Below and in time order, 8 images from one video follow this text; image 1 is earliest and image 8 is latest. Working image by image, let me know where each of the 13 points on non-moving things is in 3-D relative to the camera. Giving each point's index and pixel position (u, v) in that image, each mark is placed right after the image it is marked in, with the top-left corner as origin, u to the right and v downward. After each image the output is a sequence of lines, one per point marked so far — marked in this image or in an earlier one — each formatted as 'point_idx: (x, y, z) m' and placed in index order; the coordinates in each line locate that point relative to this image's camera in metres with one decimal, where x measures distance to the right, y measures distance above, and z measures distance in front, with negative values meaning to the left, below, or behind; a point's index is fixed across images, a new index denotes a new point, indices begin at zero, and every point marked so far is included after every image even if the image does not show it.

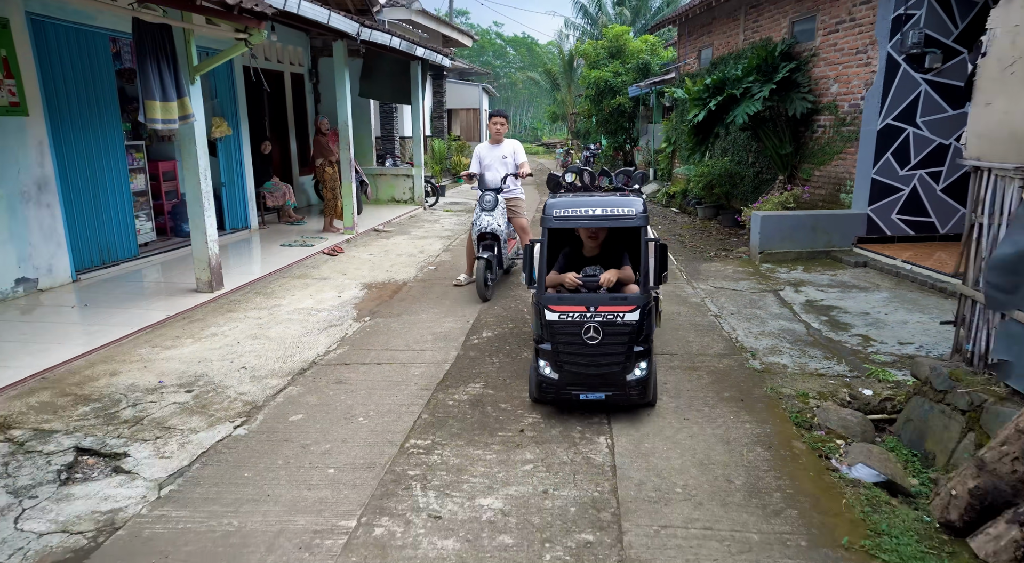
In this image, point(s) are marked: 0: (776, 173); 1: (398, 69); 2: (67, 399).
0: (+4.0, +1.6, +10.7) m
1: (-2.2, +4.1, +13.8) m
2: (-2.8, -0.7, +4.4) m
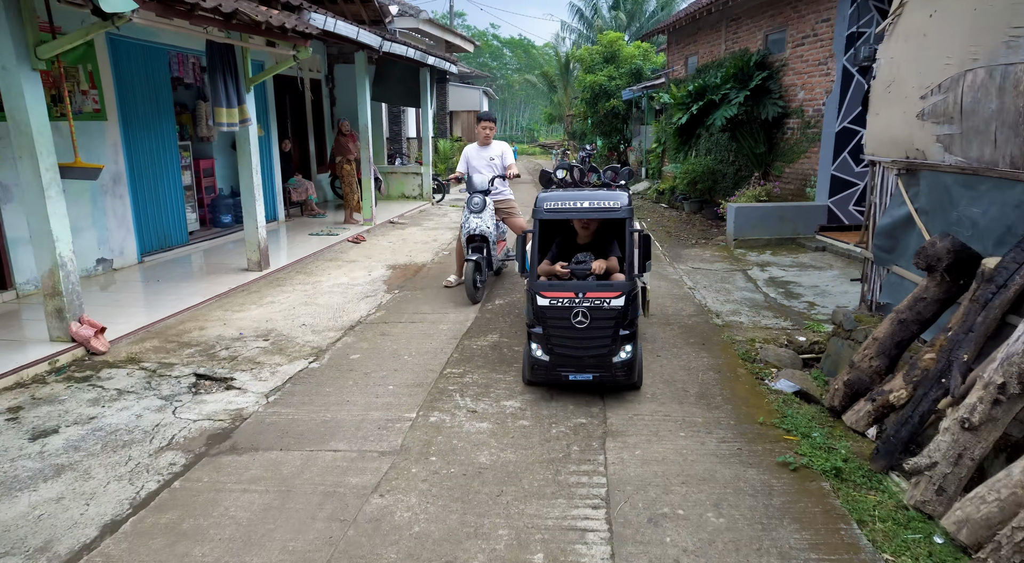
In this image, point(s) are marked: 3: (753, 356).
0: (+4.0, +1.9, +11.9) m
1: (-2.2, +4.4, +15.0) m
2: (-2.7, -0.5, +5.6) m
3: (+1.8, -0.5, +5.3) m
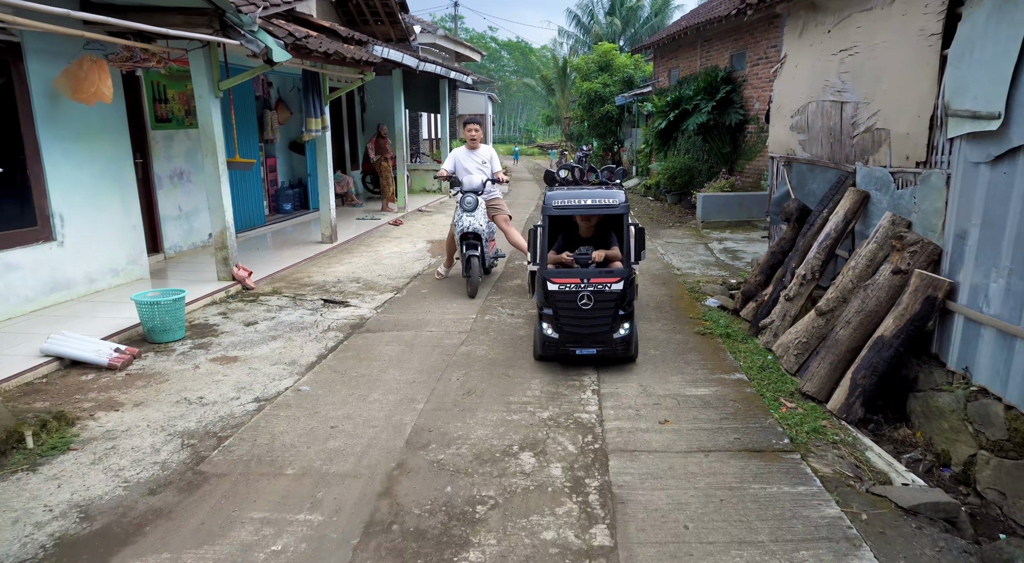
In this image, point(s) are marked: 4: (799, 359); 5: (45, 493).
0: (+4.2, +2.3, +14.5) m
1: (-2.0, +4.8, +17.5) m
2: (-2.5, 0.0, +8.1) m
3: (+2.0, -0.1, +7.9) m
4: (+1.9, -0.5, +4.7) m
5: (-2.2, -1.0, +3.4) m
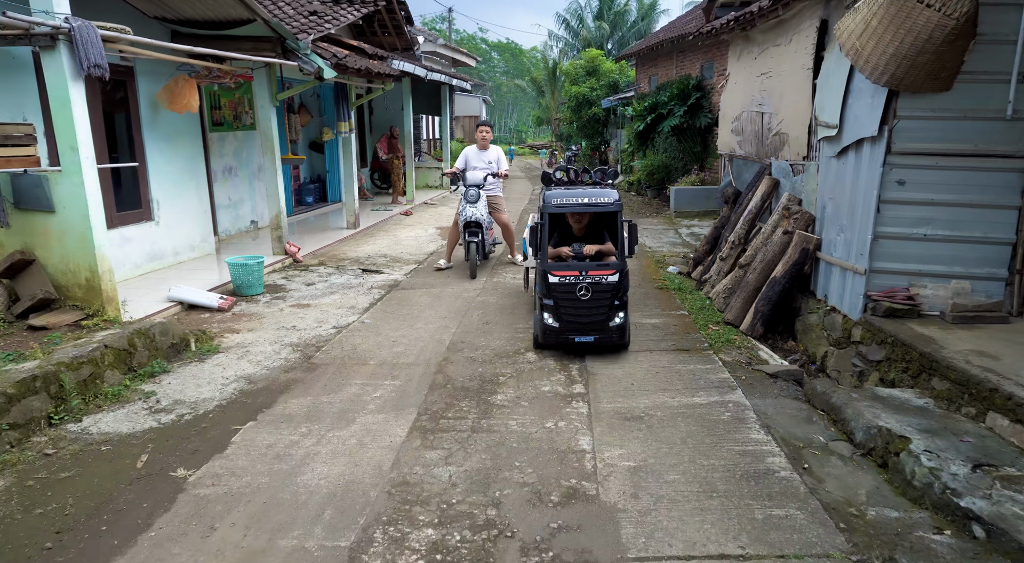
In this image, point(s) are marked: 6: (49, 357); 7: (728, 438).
0: (+4.1, +2.7, +16.3) m
1: (-2.2, +5.2, +19.3) m
2: (-2.5, +0.3, +9.9) m
3: (+2.1, +0.3, +9.7) m
4: (+2.0, -0.2, +6.5) m
5: (-2.1, -0.6, +5.2) m
6: (-2.9, -0.5, +4.4) m
7: (+1.2, -0.9, +4.0) m
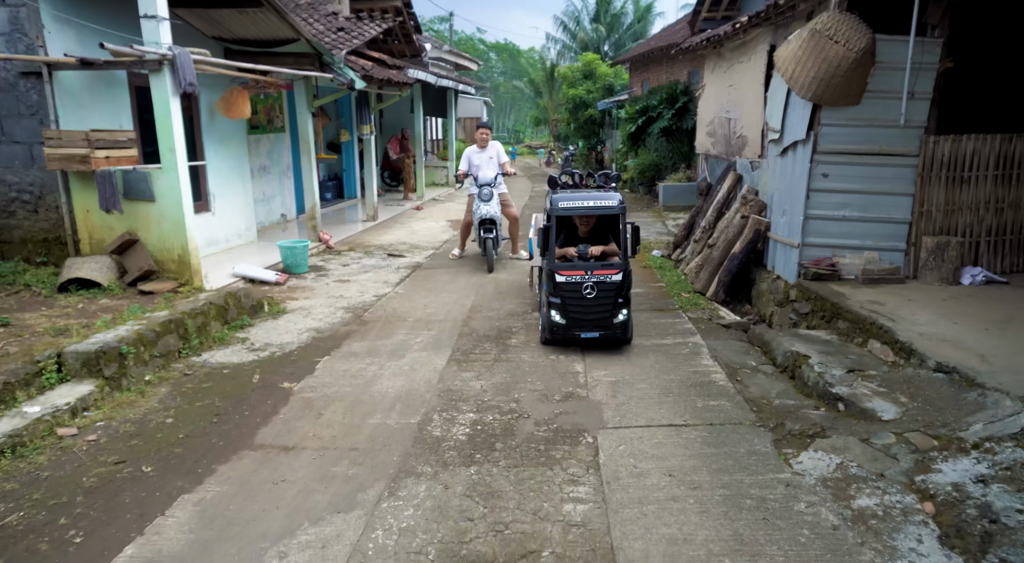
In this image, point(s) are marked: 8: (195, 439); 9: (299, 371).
0: (+4.2, +3.0, +17.8) m
1: (-2.1, +5.4, +20.7) m
2: (-2.4, +0.6, +11.3) m
3: (+2.1, +0.6, +11.1) m
4: (+2.1, +0.1, +8.0) m
5: (-2.0, -0.4, +6.6) m
6: (-2.8, -0.2, +5.8) m
7: (+1.3, -0.6, +5.4) m
8: (-1.9, -0.9, +4.2) m
9: (-1.6, -0.7, +5.4) m
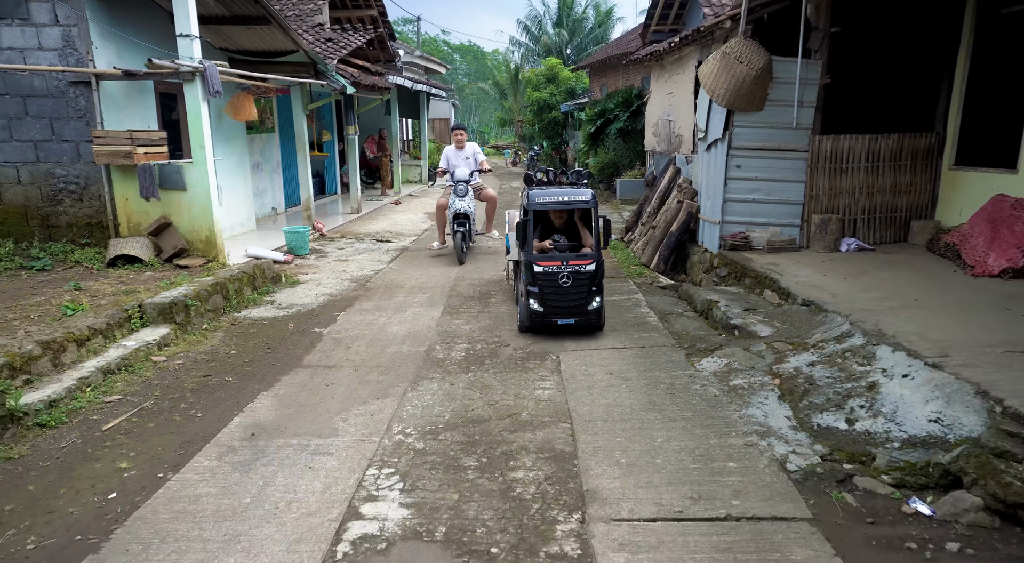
0: (+3.3, +3.3, +19.4) m
1: (-3.1, +5.7, +22.1) m
2: (-2.9, +0.9, +12.7) m
3: (+1.6, +0.9, +12.7) m
4: (+1.8, +0.4, +9.5) m
5: (-2.3, -0.1, +8.0) m
6: (-3.0, +0.1, +7.1) m
7: (+1.1, -0.3, +7.0) m
8: (-2.0, -0.6, +5.6) m
9: (-1.8, -0.4, +6.8) m
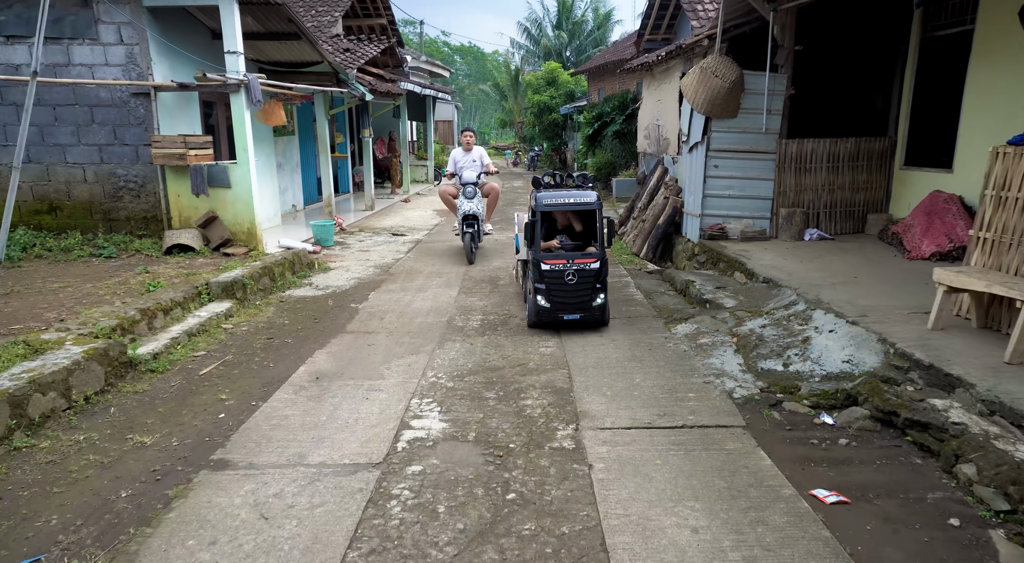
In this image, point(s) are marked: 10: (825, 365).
0: (+3.4, +3.5, +20.6) m
1: (-3.0, +5.9, +23.2) m
2: (-2.8, +1.0, +13.8) m
3: (+1.7, +1.1, +13.9) m
4: (+1.8, +0.6, +10.7) m
5: (-2.2, +0.1, +9.1) m
6: (-2.9, +0.2, +8.3) m
7: (+1.2, -0.1, +8.1) m
8: (-1.9, -0.5, +6.7) m
9: (-1.7, -0.2, +7.9) m
10: (+2.2, -0.6, +5.0) m
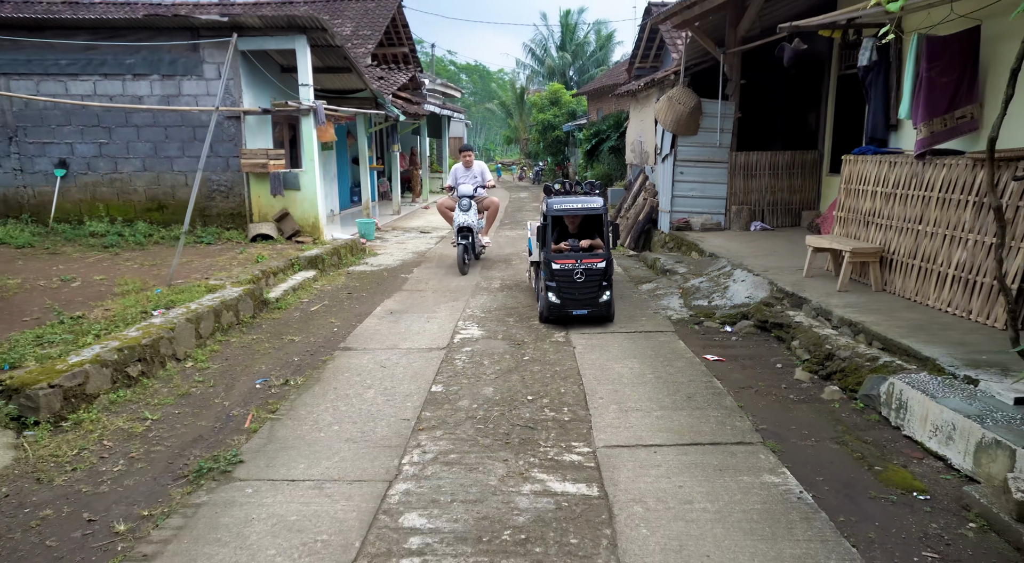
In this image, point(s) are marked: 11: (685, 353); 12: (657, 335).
0: (+3.6, +3.5, +23.1) m
1: (-2.8, +5.9, +25.8) m
2: (-2.6, +1.2, +16.4) m
3: (+1.9, +1.3, +16.4) m
4: (+2.0, +0.9, +13.2) m
5: (-2.1, +0.4, +11.6) m
6: (-2.7, +0.6, +10.8) m
7: (+1.4, +0.2, +10.6) m
8: (-1.8, -0.1, +9.2) m
9: (-1.6, +0.1, +10.4) m
10: (+2.3, -0.2, +7.4) m
11: (+1.5, -0.6, +6.0) m
12: (+1.3, -0.5, +6.6) m
